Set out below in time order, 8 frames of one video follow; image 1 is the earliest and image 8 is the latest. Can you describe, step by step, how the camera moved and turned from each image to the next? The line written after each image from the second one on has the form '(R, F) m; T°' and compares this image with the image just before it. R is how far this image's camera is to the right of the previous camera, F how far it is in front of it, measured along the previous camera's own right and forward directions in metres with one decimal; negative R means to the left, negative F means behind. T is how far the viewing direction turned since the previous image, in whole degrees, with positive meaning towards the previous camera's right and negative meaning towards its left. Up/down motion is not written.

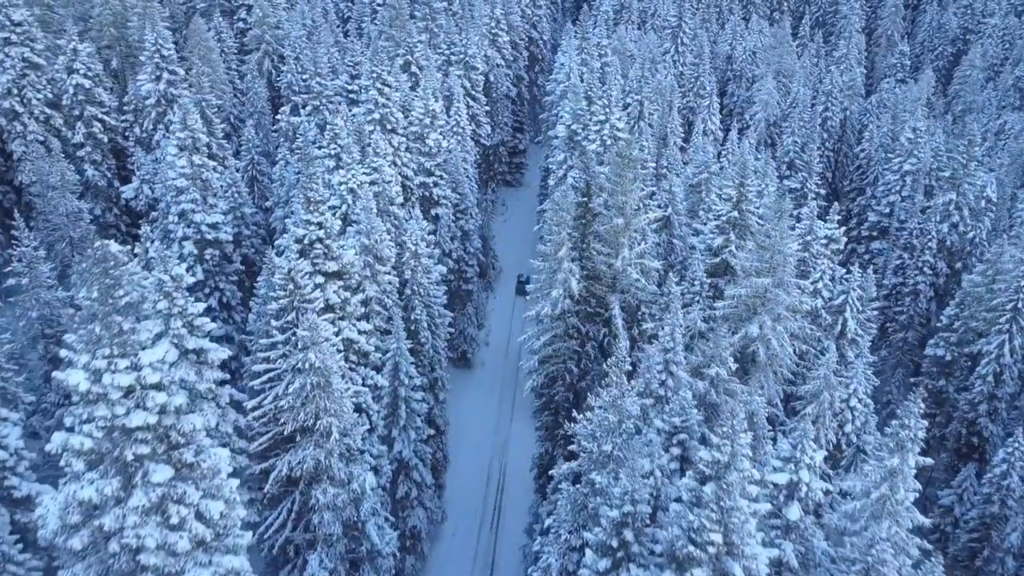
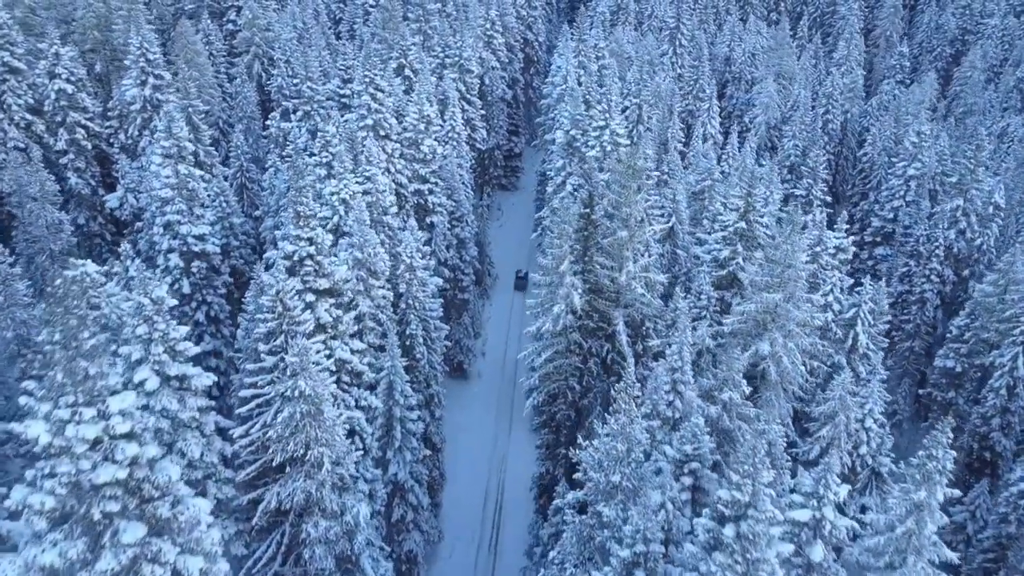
(-0.2, +1.2) m; 0°
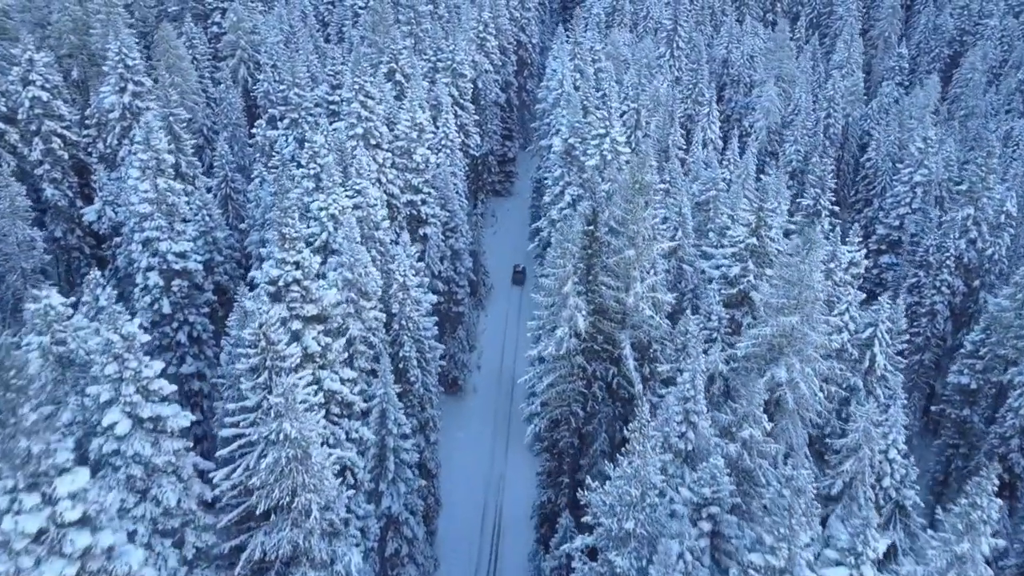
(-0.3, +1.7) m; +1°
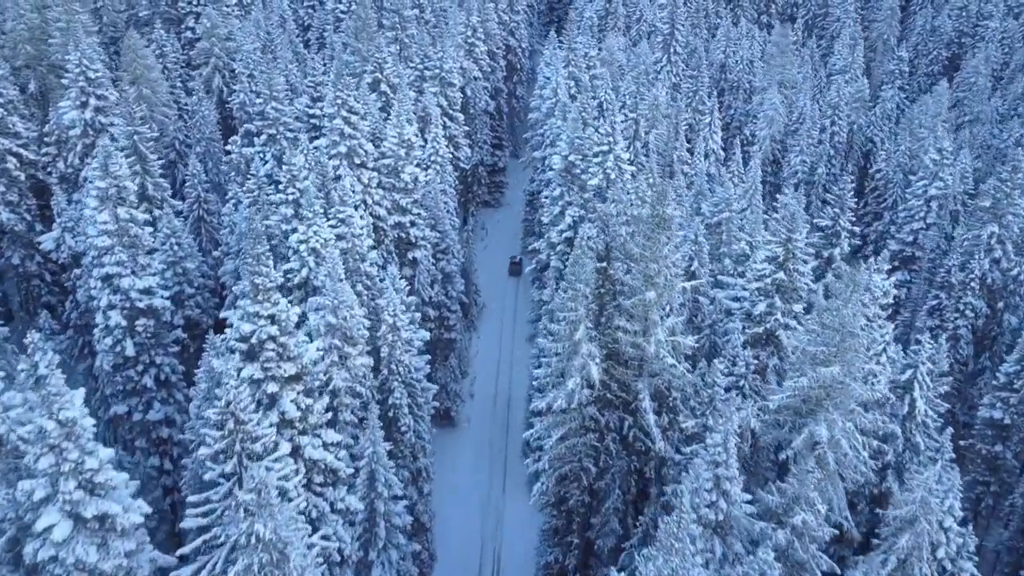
(-0.6, +3.0) m; +1°
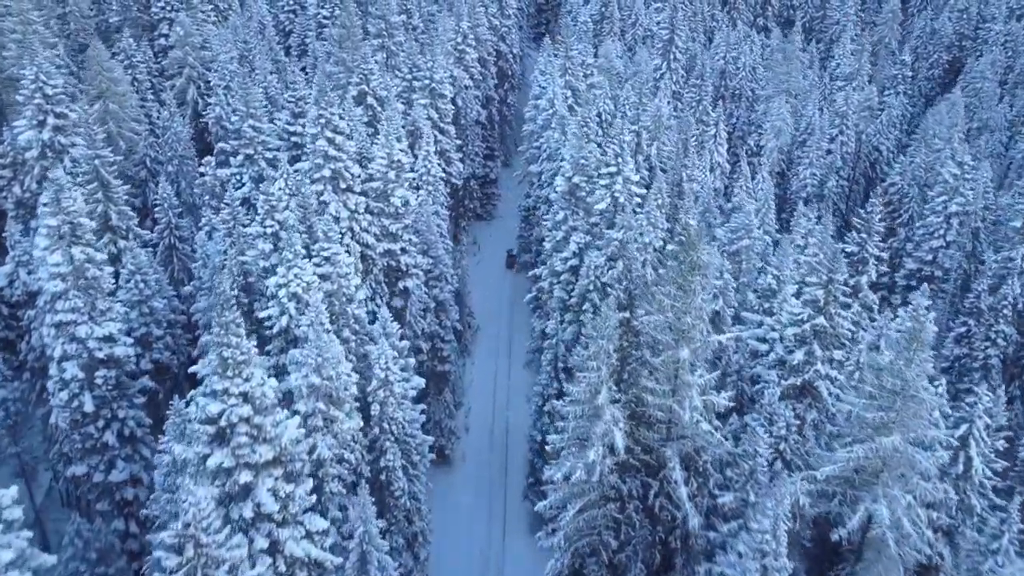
(-0.6, +3.0) m; +1°
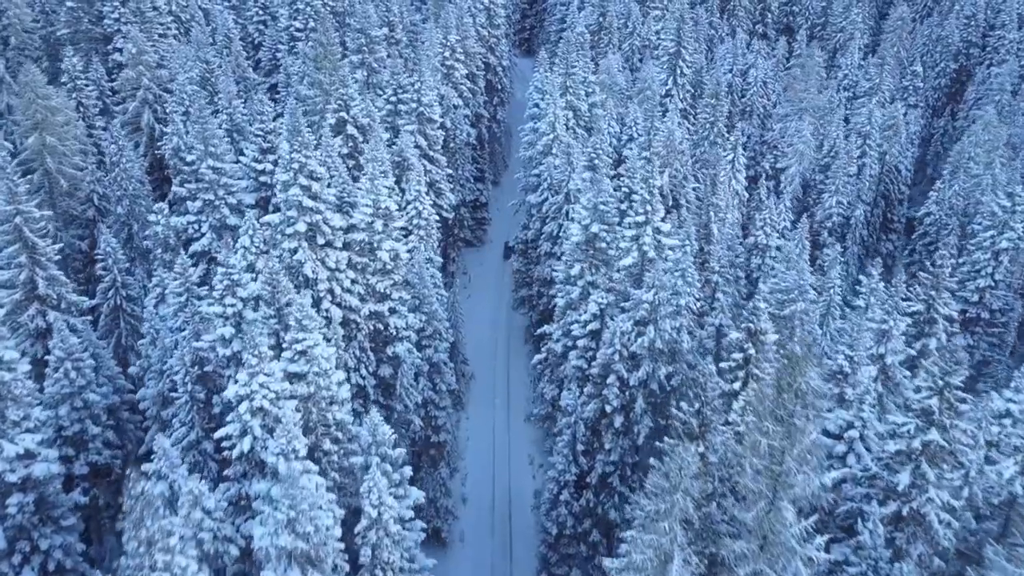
(-1.1, +5.3) m; +2°
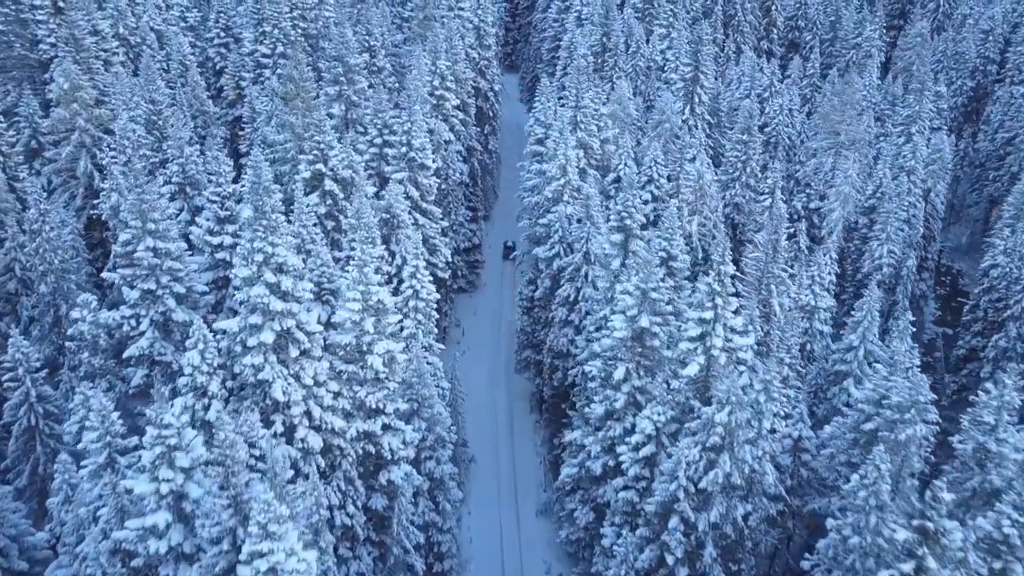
(-1.5, +6.6) m; +2°
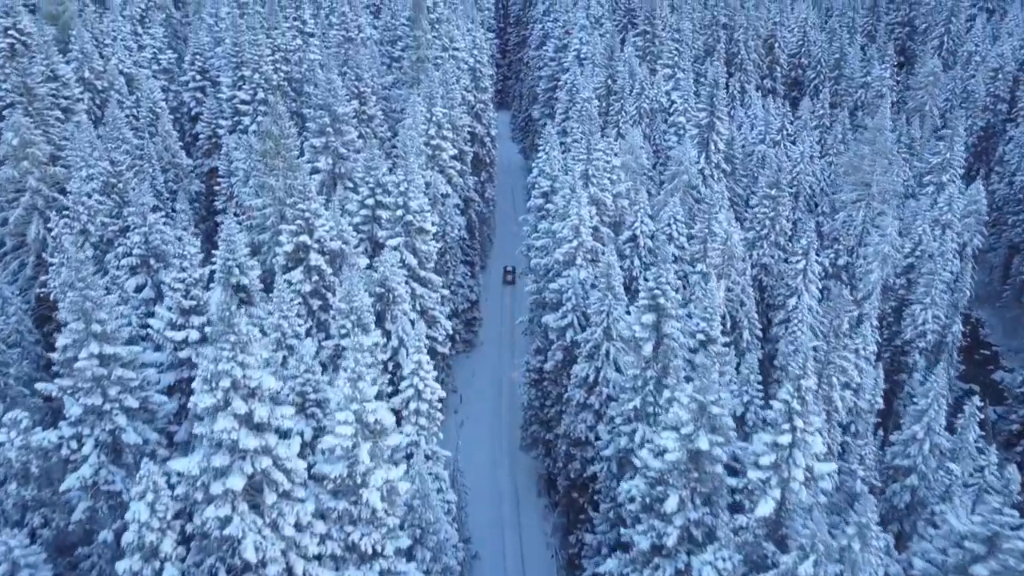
(-1.0, +4.2) m; +1°
